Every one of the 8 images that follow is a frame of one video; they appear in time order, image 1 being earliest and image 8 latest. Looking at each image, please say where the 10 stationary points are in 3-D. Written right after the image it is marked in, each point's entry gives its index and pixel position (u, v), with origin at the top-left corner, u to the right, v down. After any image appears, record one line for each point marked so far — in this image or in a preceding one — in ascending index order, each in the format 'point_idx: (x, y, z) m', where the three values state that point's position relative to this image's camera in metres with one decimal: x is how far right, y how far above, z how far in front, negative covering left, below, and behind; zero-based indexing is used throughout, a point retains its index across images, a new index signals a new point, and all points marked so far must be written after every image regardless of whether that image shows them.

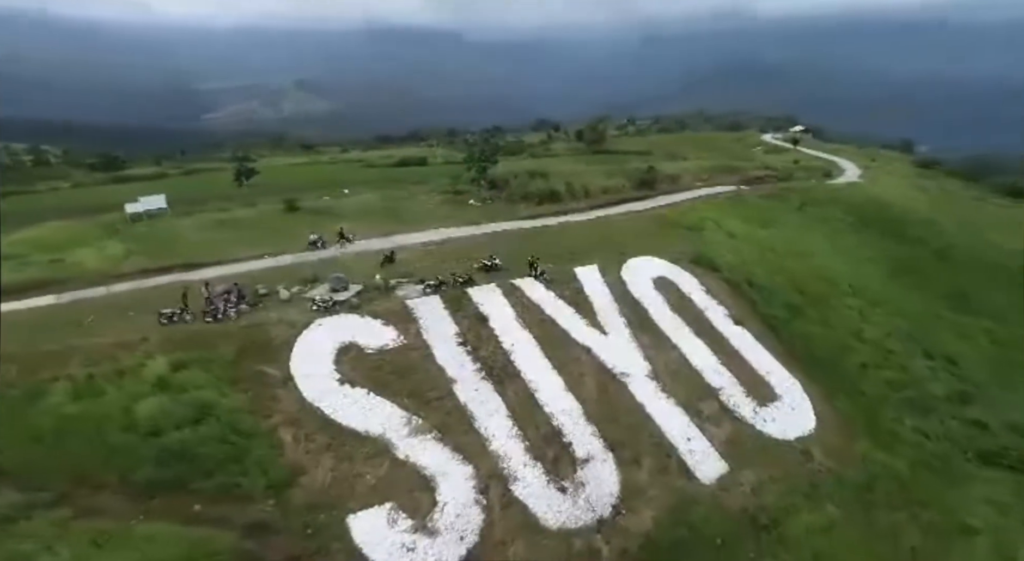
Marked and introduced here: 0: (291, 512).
0: (-7.7, -8.0, +19.2) m
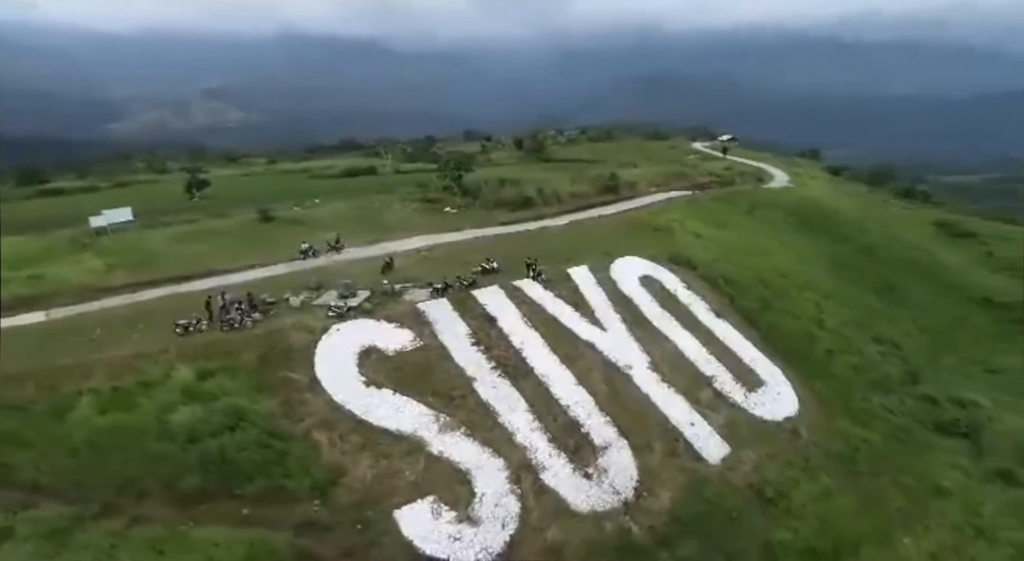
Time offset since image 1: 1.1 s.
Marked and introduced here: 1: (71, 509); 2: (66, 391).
0: (-6.2, -8.1, +19.5) m
1: (-13.6, -7.1, +17.3) m
2: (-16.2, -4.0, +20.3) m
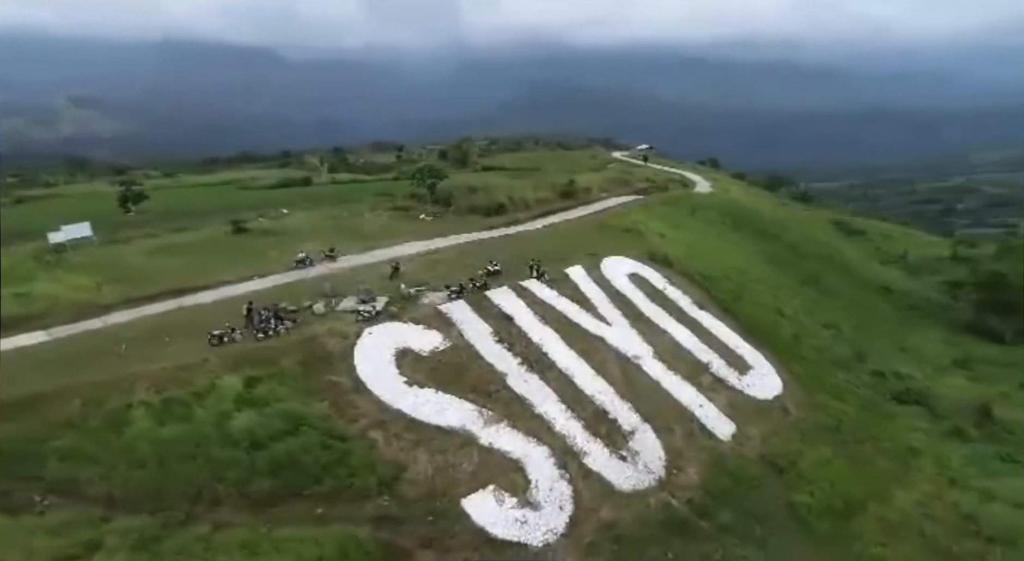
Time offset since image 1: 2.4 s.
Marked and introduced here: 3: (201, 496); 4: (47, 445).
0: (-3.8, -8.1, +19.9) m
1: (-10.9, -7.3, +16.8) m
2: (-14.0, -4.4, +19.5) m
3: (-10.1, -7.0, +17.9) m
4: (-14.9, -5.3, +17.9) m
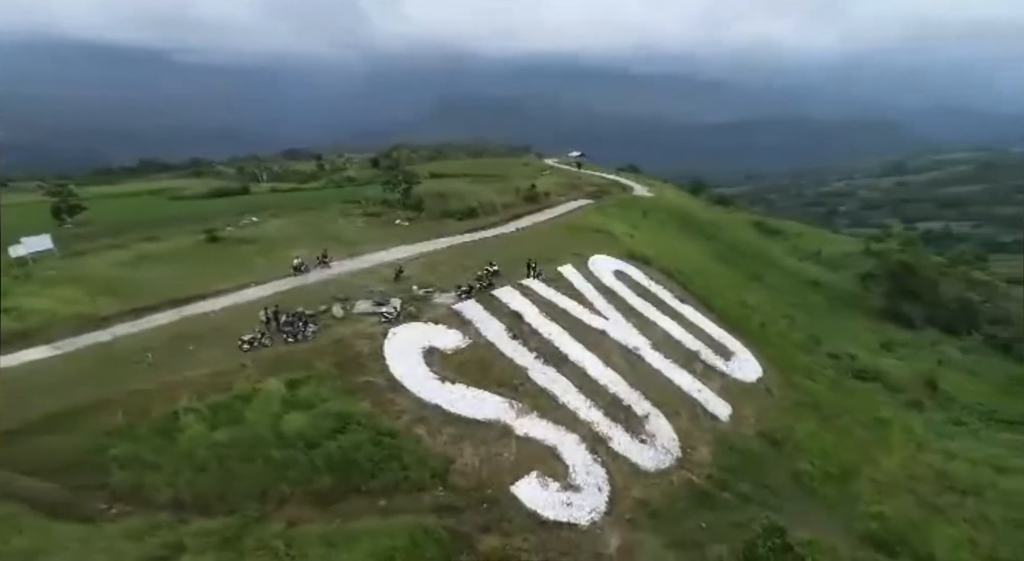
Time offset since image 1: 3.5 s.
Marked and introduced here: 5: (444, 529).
0: (-1.8, -8.0, +20.5) m
1: (-8.7, -7.4, +16.7) m
2: (-12.1, -4.6, +19.0) m
3: (-8.0, -7.1, +17.9) m
4: (-12.8, -5.5, +17.3) m
5: (-2.3, -8.6, +18.8) m
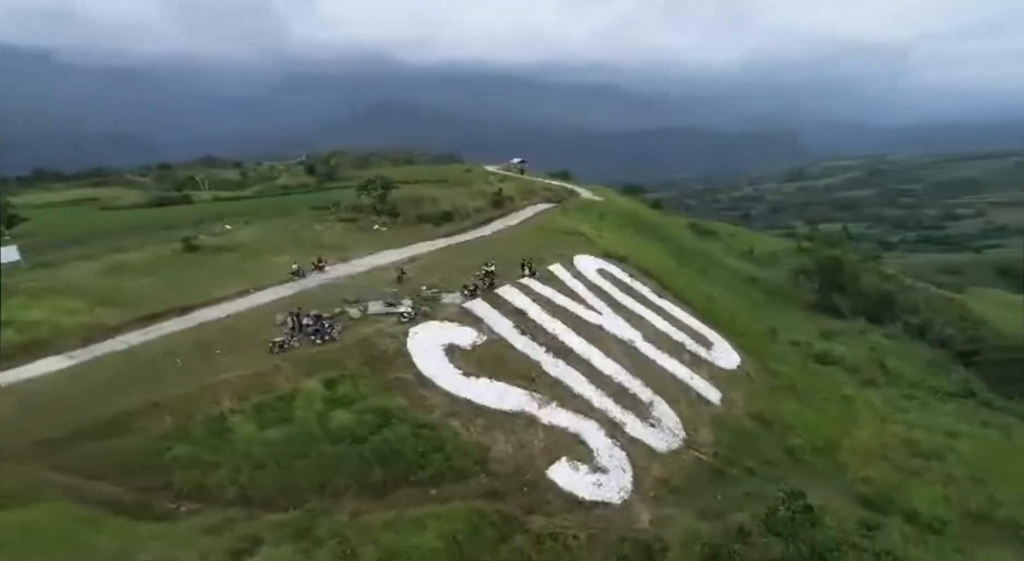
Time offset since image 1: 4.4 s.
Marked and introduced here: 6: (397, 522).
0: (-0.3, -7.8, +21.5) m
1: (-6.7, -7.3, +17.0) m
2: (-10.4, -4.7, +19.0) m
3: (-6.2, -7.0, +18.3) m
4: (-10.9, -5.5, +17.3) m
5: (-0.6, -8.4, +19.7) m
6: (-3.7, -7.9, +17.9) m
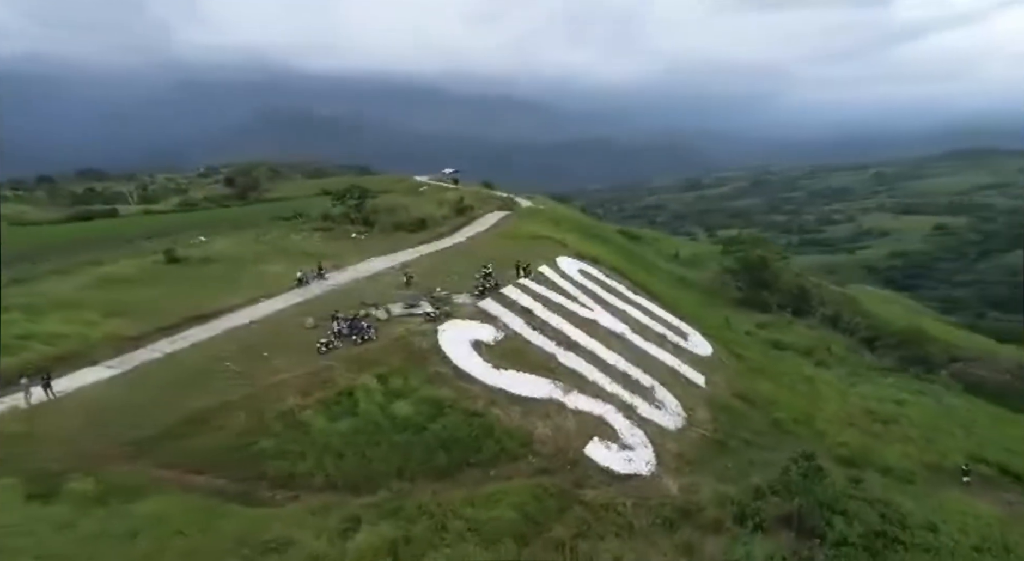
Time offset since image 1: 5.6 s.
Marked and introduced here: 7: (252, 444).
0: (+1.6, -7.6, +23.3) m
1: (-4.3, -7.2, +18.2) m
2: (-8.3, -4.7, +19.8) m
3: (-3.9, -6.9, +19.5) m
4: (-8.6, -5.6, +18.0) m
5: (+1.6, -8.1, +21.6) m
6: (-1.4, -7.8, +19.4) m
7: (-8.7, -5.5, +18.2) m
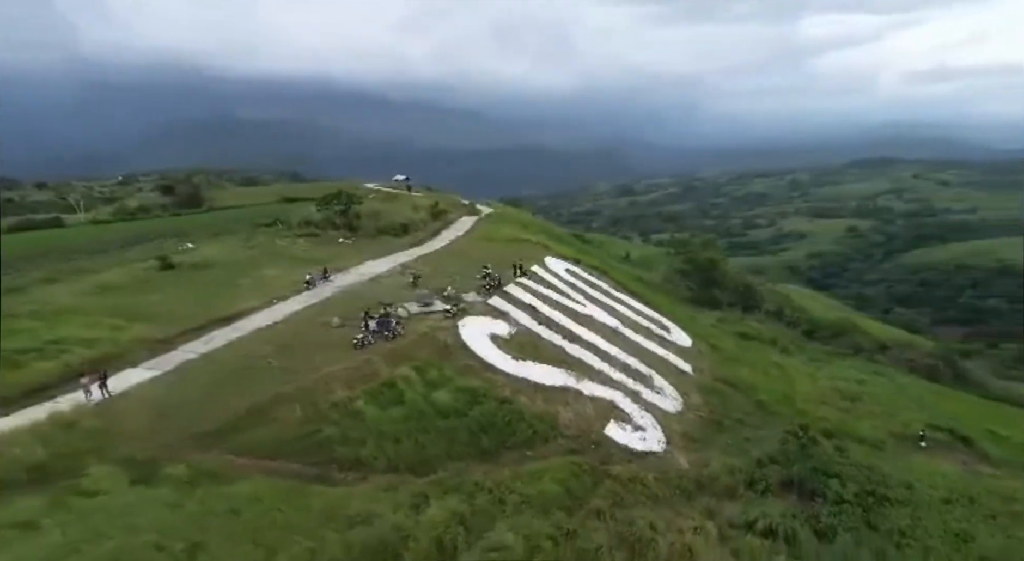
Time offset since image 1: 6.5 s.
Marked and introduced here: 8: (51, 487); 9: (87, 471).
0: (+2.9, -7.4, +25.3) m
1: (-2.5, -7.1, +19.6) m
2: (-6.7, -4.6, +20.9) m
3: (-2.2, -6.8, +21.0) m
4: (-6.8, -5.5, +19.1) m
5: (+3.0, -7.9, +23.5) m
6: (+0.3, -7.5, +21.1) m
7: (-7.0, -5.4, +19.3) m
8: (-12.2, -5.5, +14.5) m
9: (-11.8, -5.4, +15.3) m
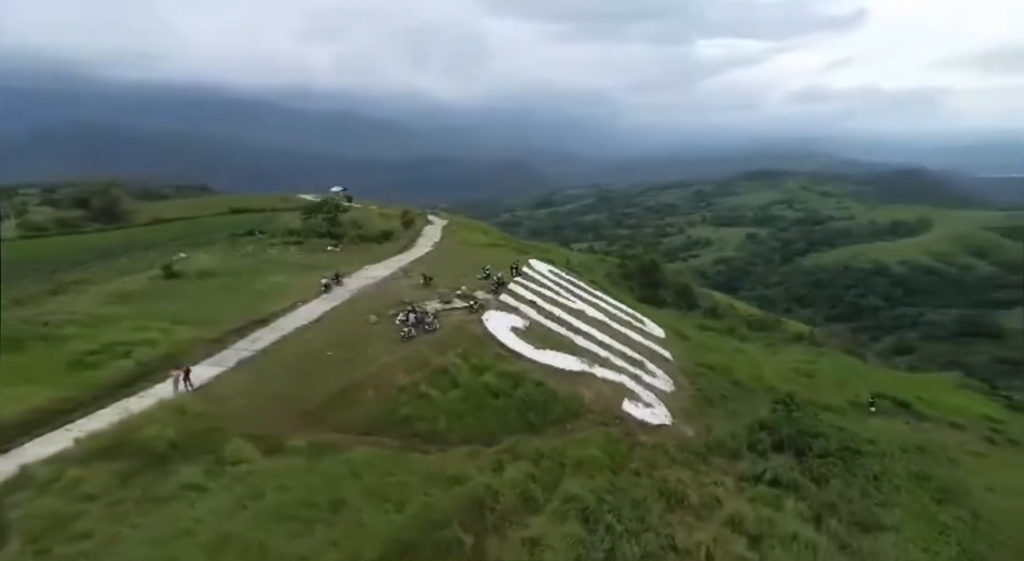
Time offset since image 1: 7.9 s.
0: (+4.6, -7.0, +28.5) m
1: (-0.2, -6.8, +22.4) m
2: (-4.6, -4.5, +23.3) m
3: (-0.1, -6.5, +23.7) m
4: (-4.5, -5.3, +21.4) m
5: (+4.9, -7.5, +26.7) m
6: (+2.4, -7.2, +24.1) m
7: (-4.7, -5.2, +21.6) m
8: (-9.4, -5.4, +16.3) m
9: (-9.1, -5.3, +17.1) m
